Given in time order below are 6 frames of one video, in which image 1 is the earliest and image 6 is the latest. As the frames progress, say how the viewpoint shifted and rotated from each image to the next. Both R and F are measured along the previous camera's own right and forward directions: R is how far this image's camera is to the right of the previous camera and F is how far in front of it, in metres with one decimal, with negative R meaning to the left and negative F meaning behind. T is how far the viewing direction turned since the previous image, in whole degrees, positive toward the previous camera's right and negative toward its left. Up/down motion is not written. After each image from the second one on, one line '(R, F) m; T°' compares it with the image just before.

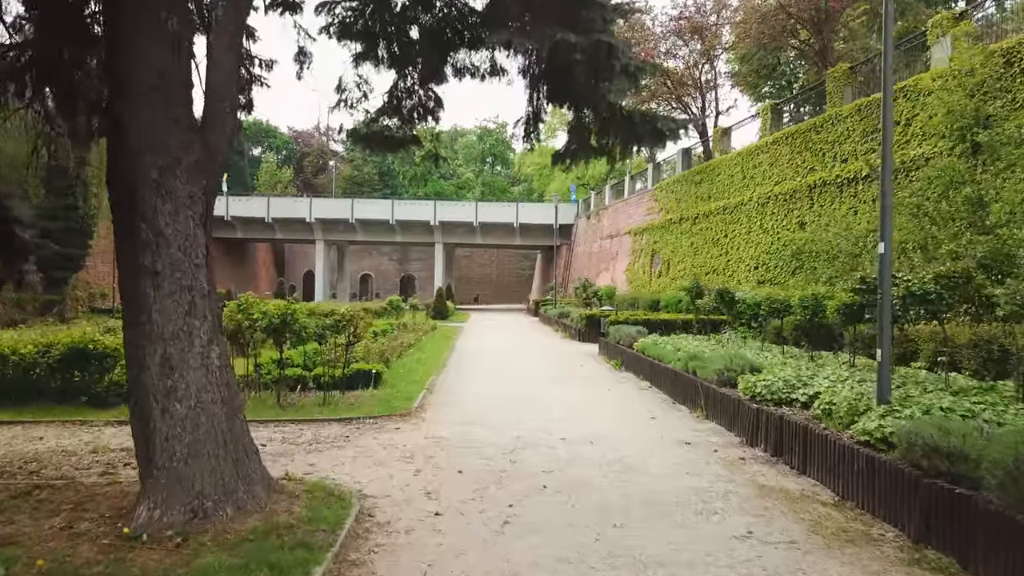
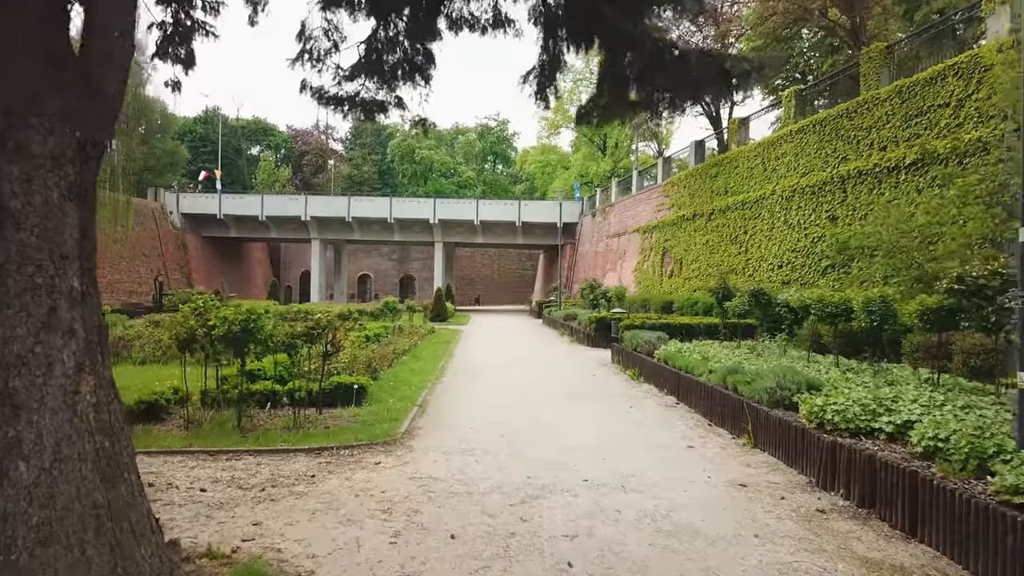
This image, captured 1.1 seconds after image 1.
(0.0, +1.4) m; 0°
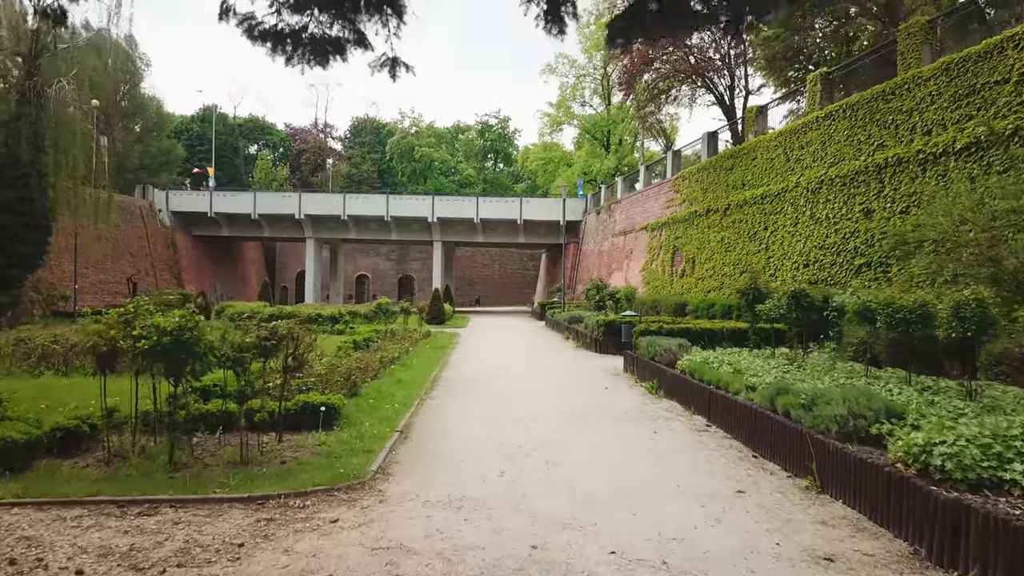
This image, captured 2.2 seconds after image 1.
(0.0, +1.4) m; 0°
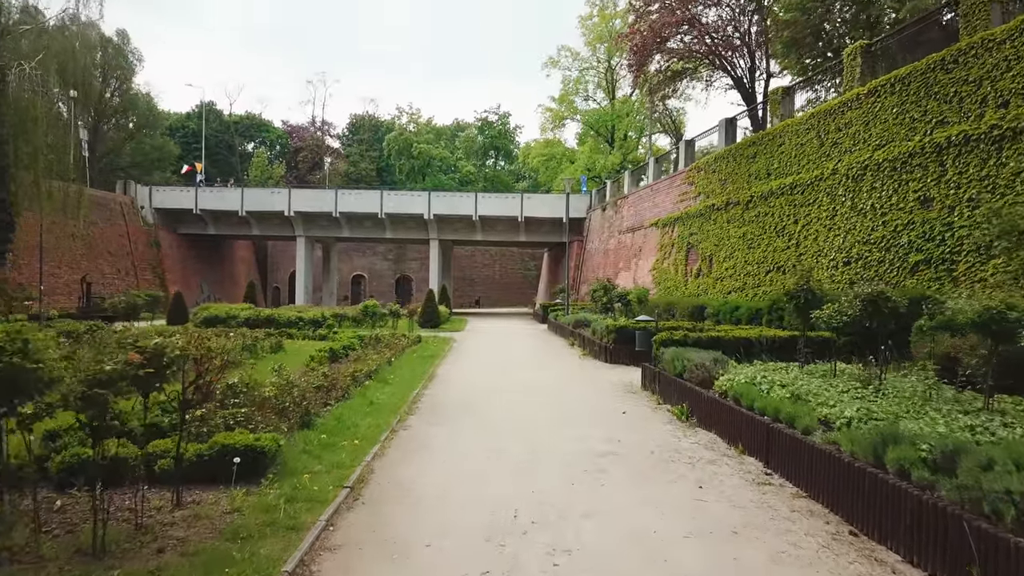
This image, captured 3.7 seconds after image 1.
(+0.1, +1.9) m; 0°
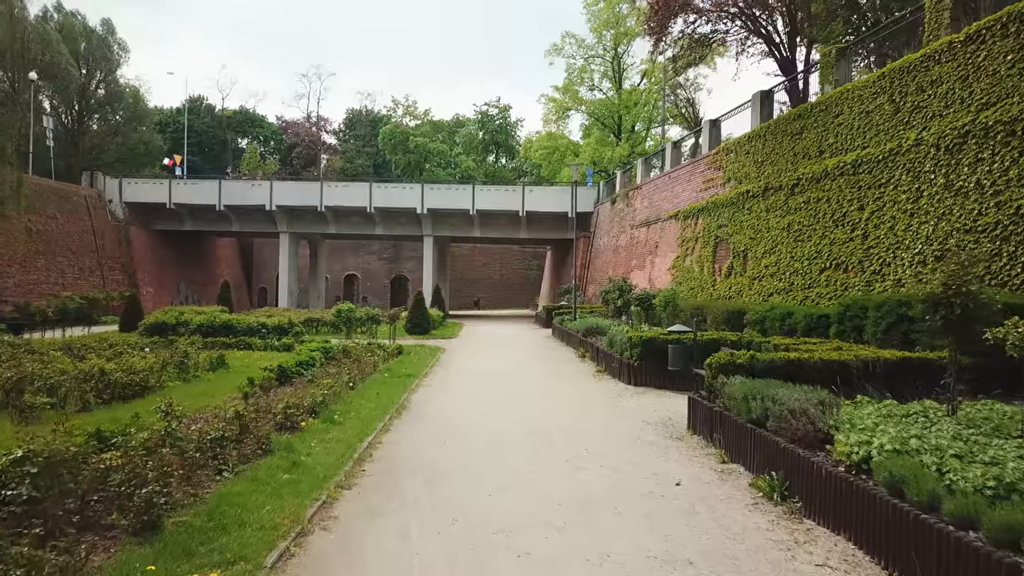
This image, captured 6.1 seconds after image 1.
(+0.1, +3.0) m; 0°
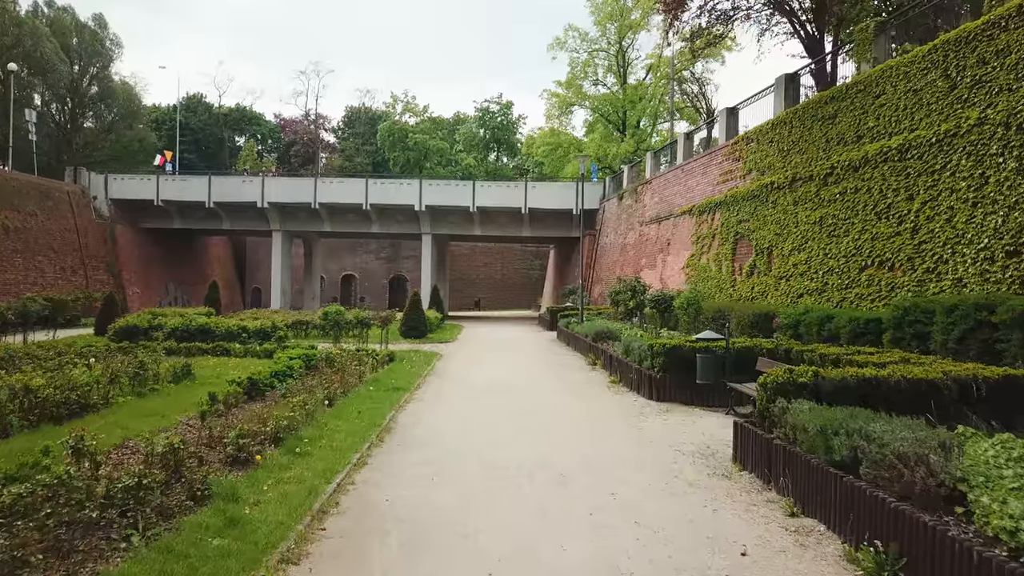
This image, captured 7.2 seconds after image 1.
(0.0, +1.4) m; 0°
